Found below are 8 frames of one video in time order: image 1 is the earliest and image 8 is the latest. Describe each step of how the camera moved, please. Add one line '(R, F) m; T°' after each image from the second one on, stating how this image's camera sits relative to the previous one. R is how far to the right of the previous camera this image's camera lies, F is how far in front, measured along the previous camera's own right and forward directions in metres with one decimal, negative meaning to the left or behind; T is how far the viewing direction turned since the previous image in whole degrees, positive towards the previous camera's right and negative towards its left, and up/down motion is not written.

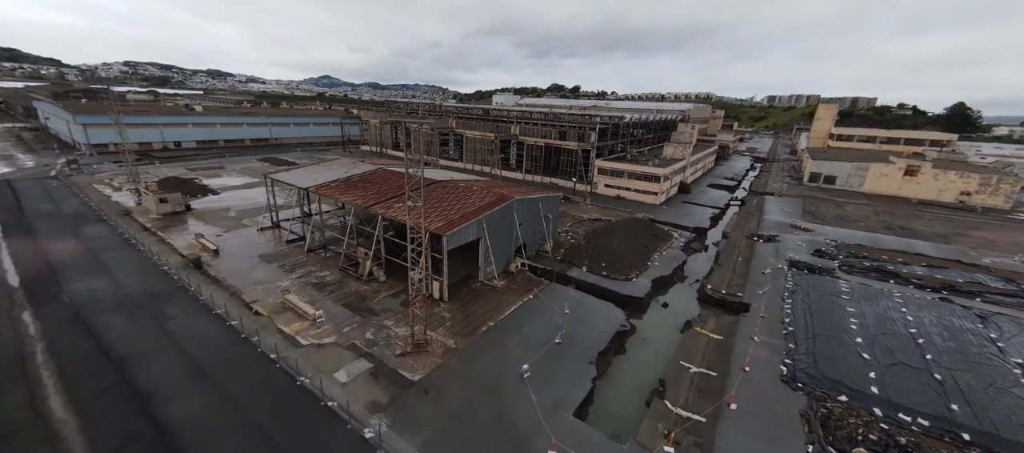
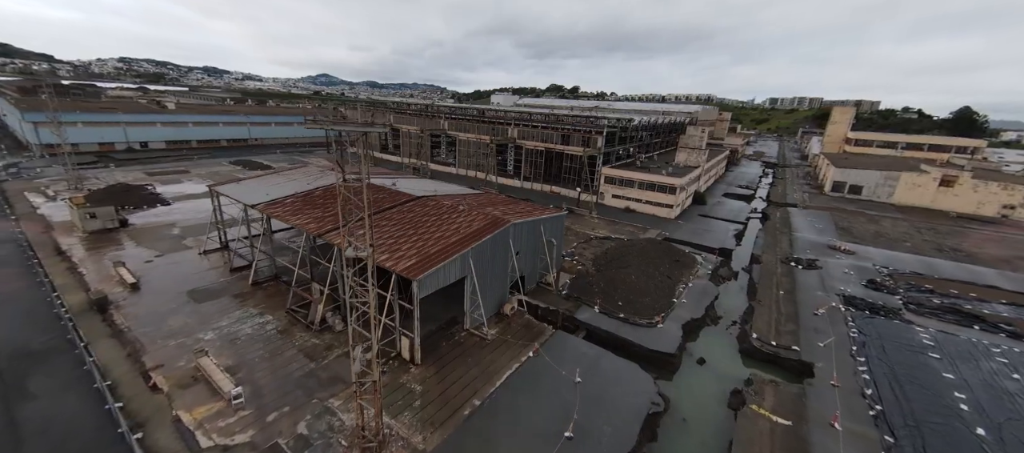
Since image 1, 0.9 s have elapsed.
(+0.2, +5.2) m; 0°
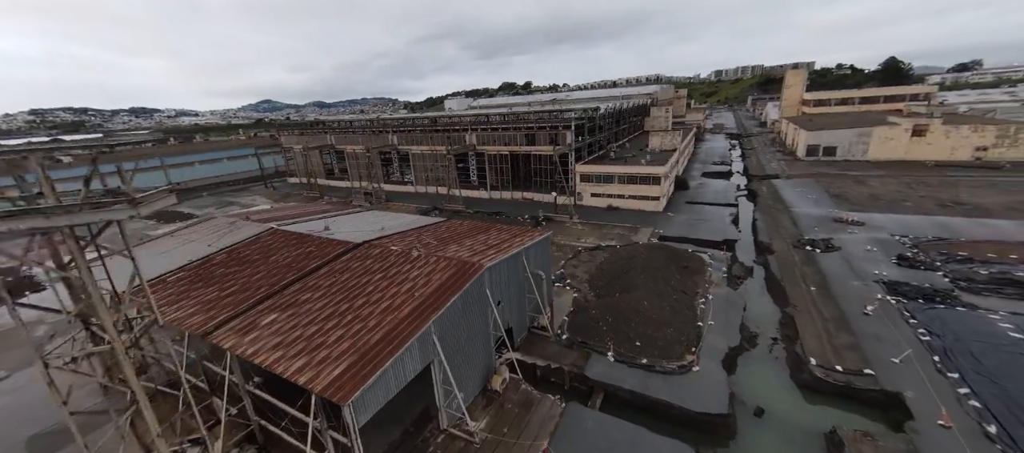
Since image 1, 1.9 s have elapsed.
(+0.2, +5.2) m; +4°
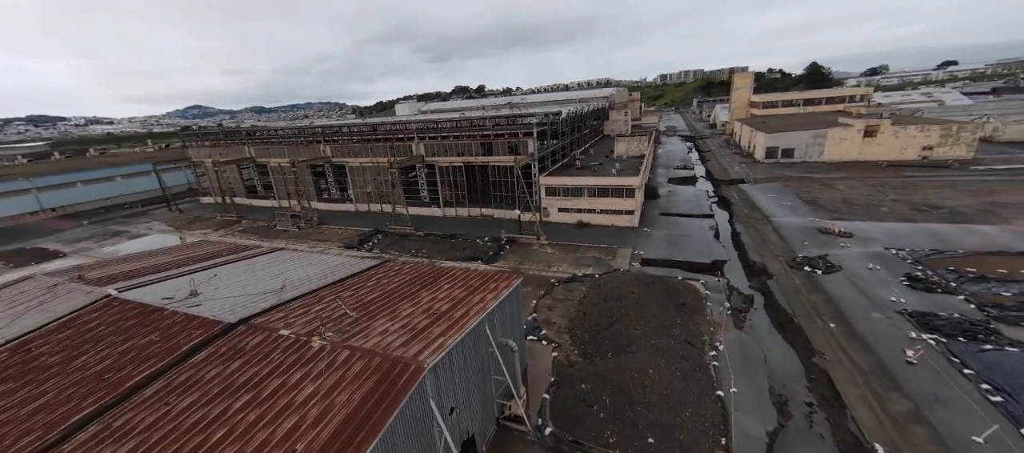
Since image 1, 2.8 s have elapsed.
(+0.2, +5.2) m; +6°
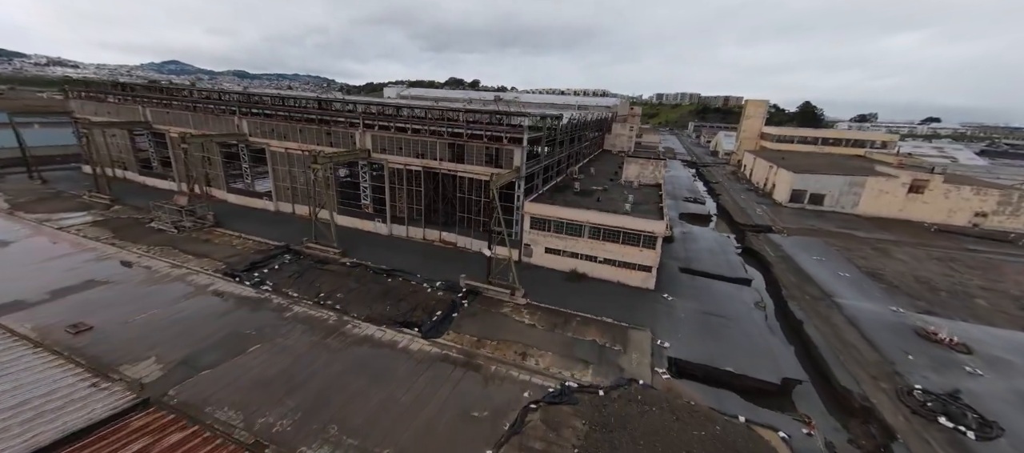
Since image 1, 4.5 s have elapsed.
(+0.6, +10.1) m; +3°
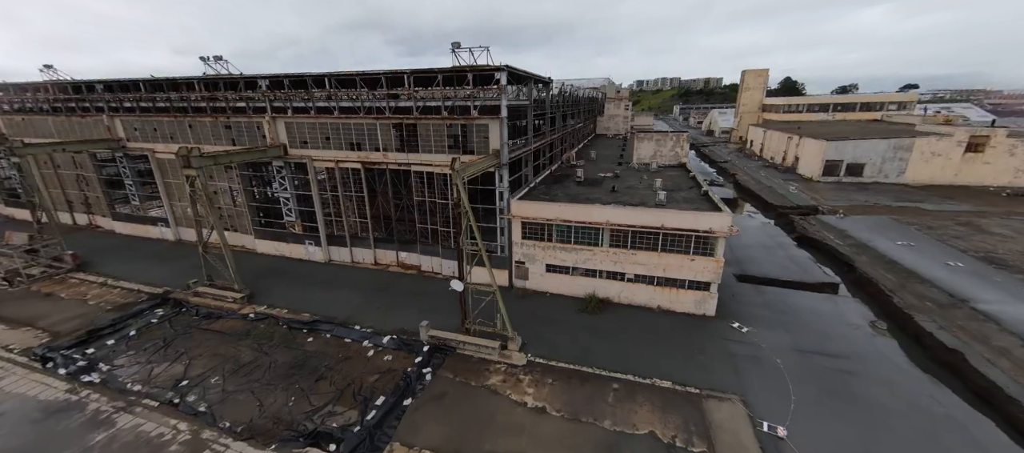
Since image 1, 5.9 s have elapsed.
(+0.3, +8.0) m; +1°
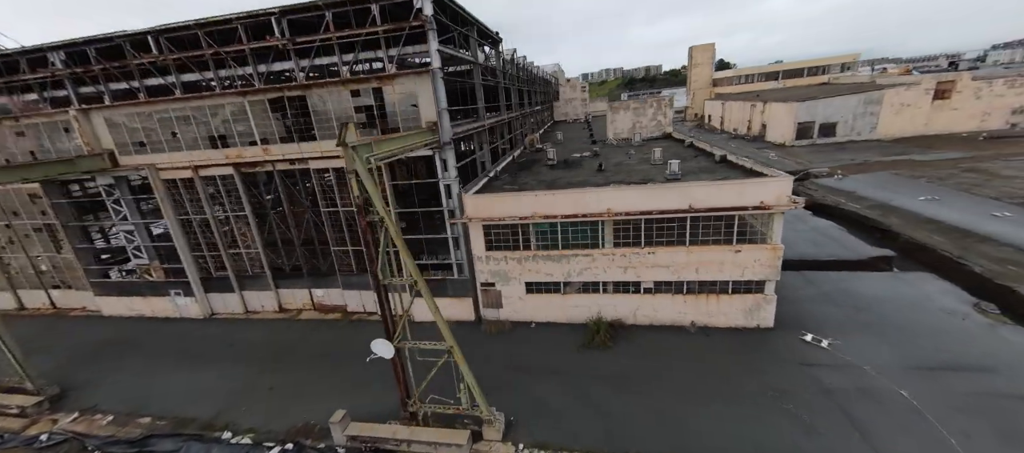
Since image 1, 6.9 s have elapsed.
(+0.2, +5.4) m; +6°
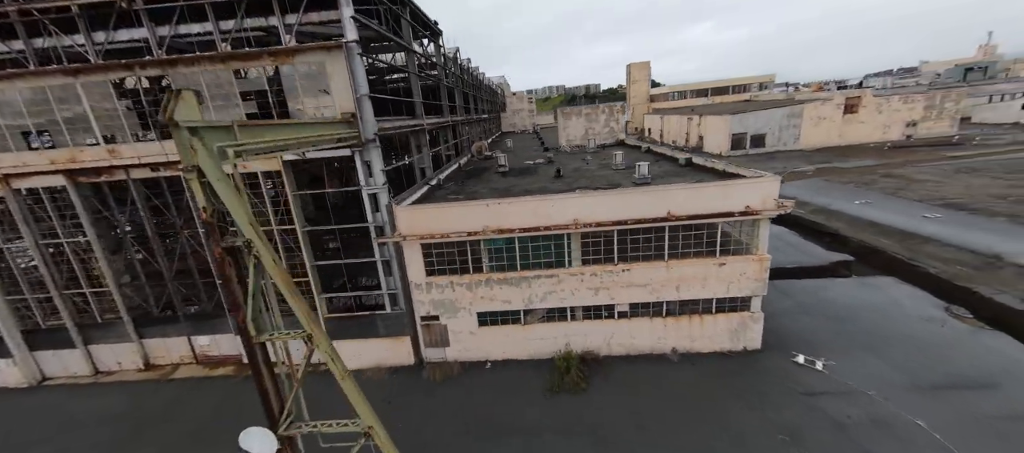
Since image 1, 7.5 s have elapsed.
(0.0, +2.2) m; +8°
